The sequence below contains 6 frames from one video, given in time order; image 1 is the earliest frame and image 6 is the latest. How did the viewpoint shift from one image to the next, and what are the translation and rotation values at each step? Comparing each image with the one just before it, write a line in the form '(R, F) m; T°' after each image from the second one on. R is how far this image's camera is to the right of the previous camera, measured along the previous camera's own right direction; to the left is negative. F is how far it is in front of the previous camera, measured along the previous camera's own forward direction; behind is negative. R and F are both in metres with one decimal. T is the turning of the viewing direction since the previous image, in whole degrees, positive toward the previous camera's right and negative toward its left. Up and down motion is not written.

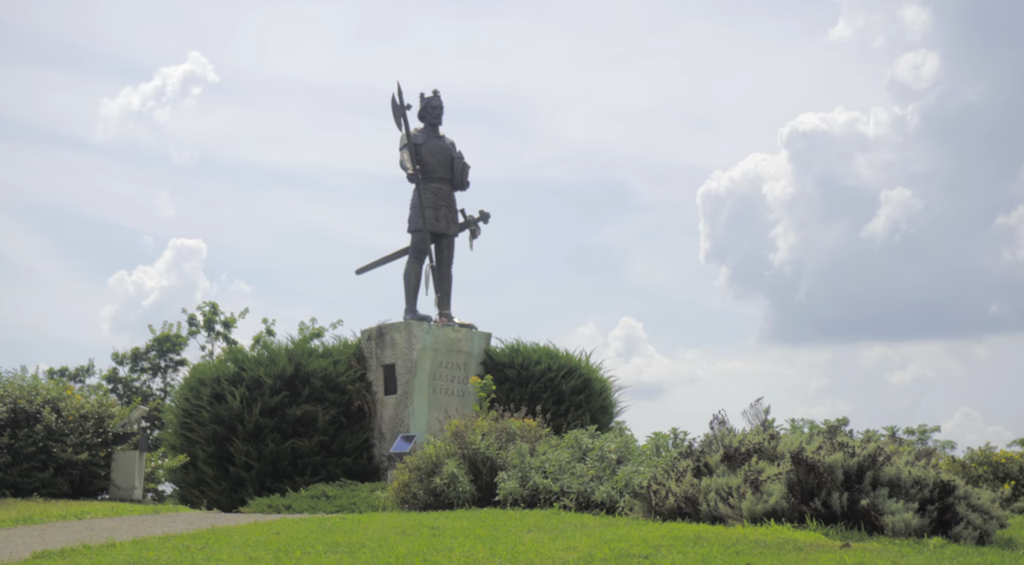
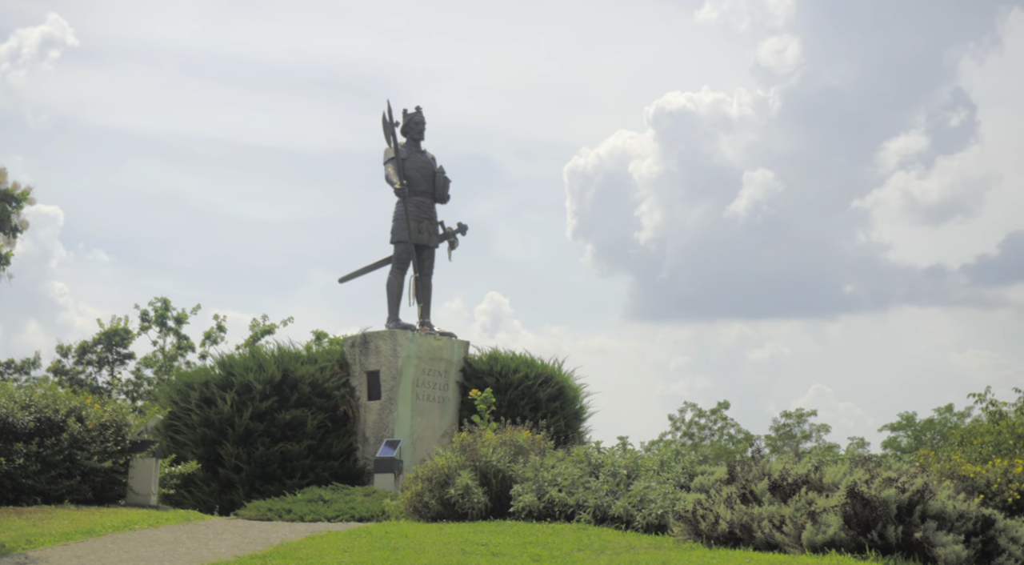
(-1.5, -0.9) m; +5°
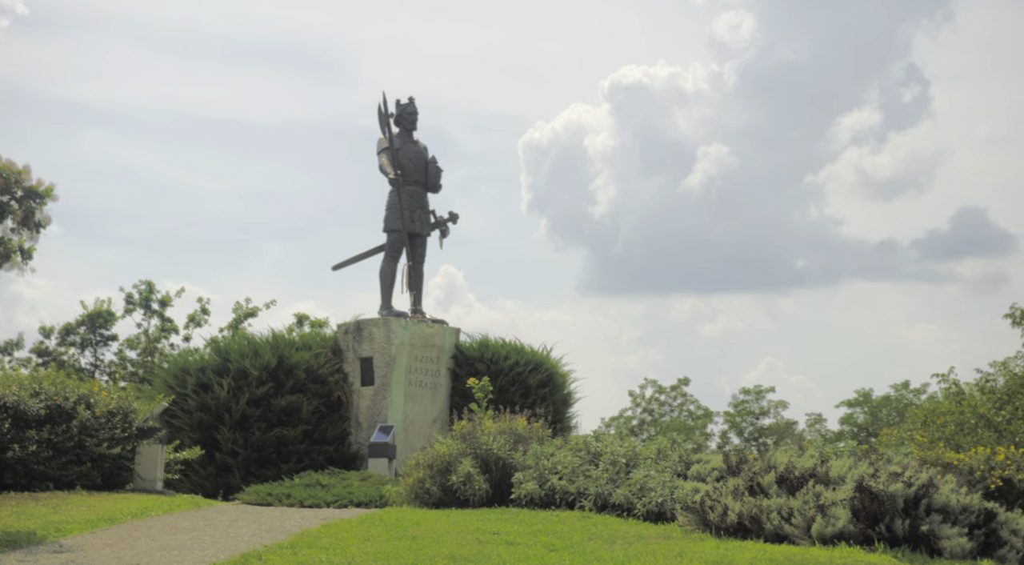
(-0.5, -0.4) m; +2°
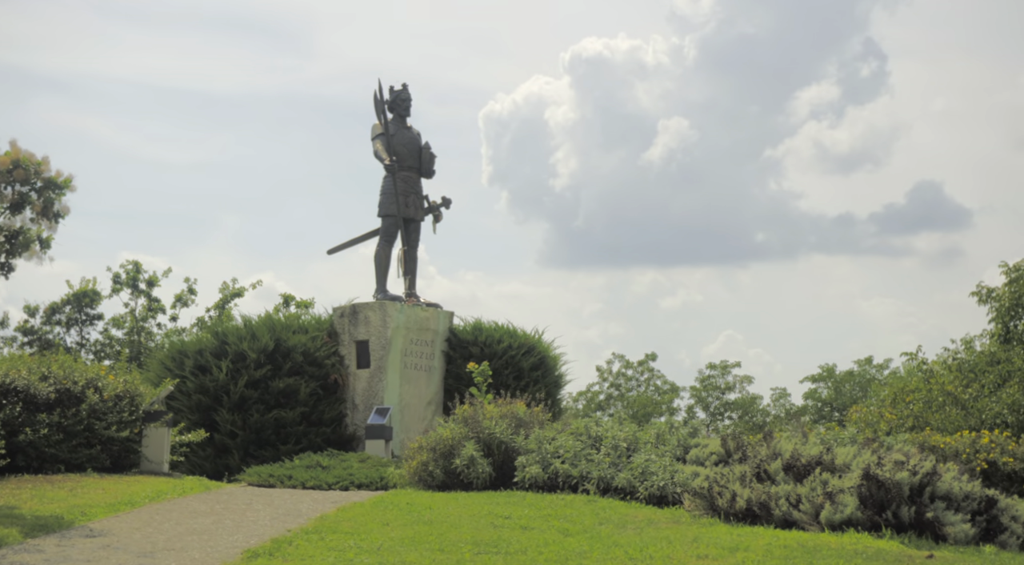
(-0.4, -0.3) m; +1°
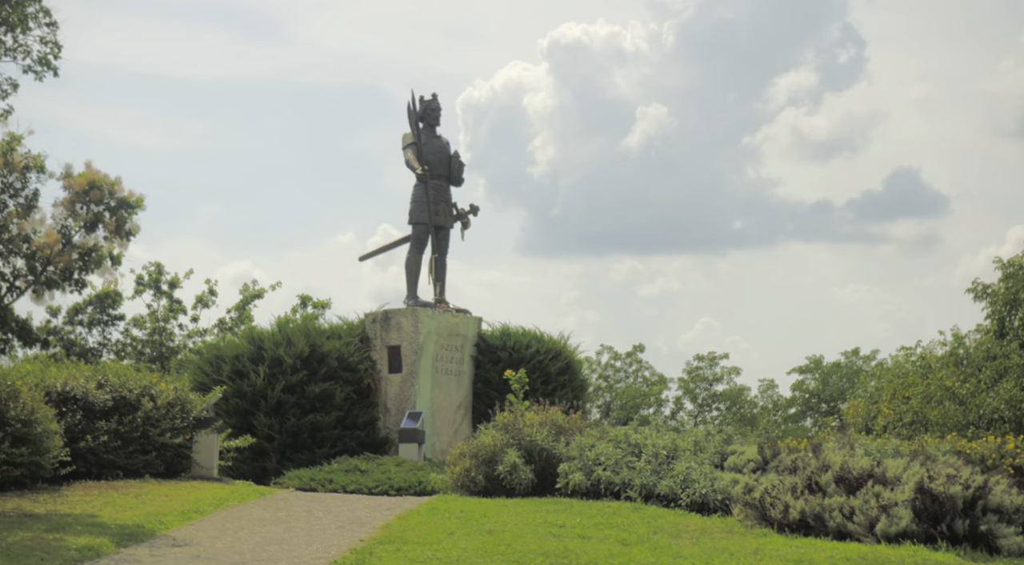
(-0.7, -0.4) m; 0°
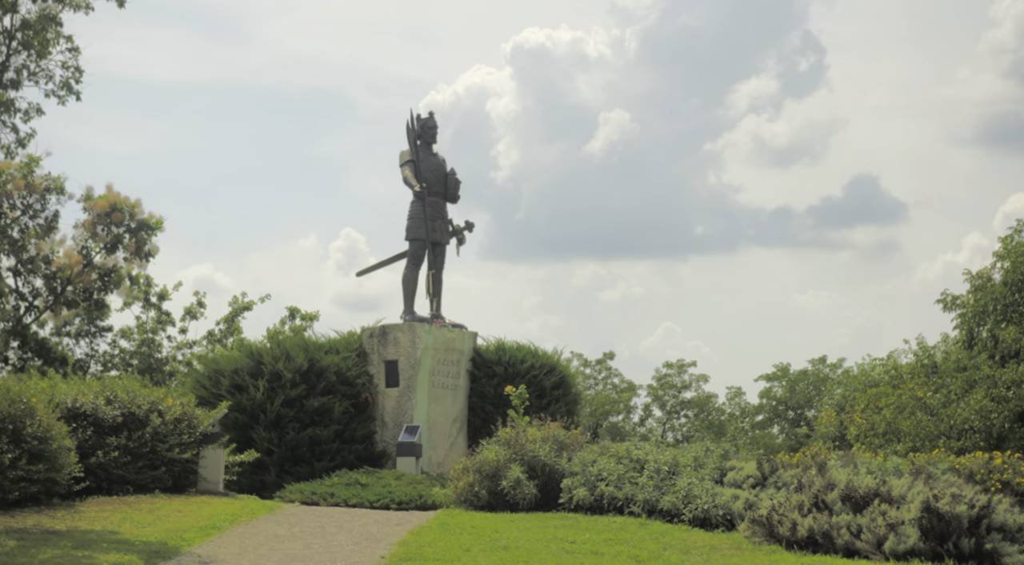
(-0.5, -0.3) m; +1°
